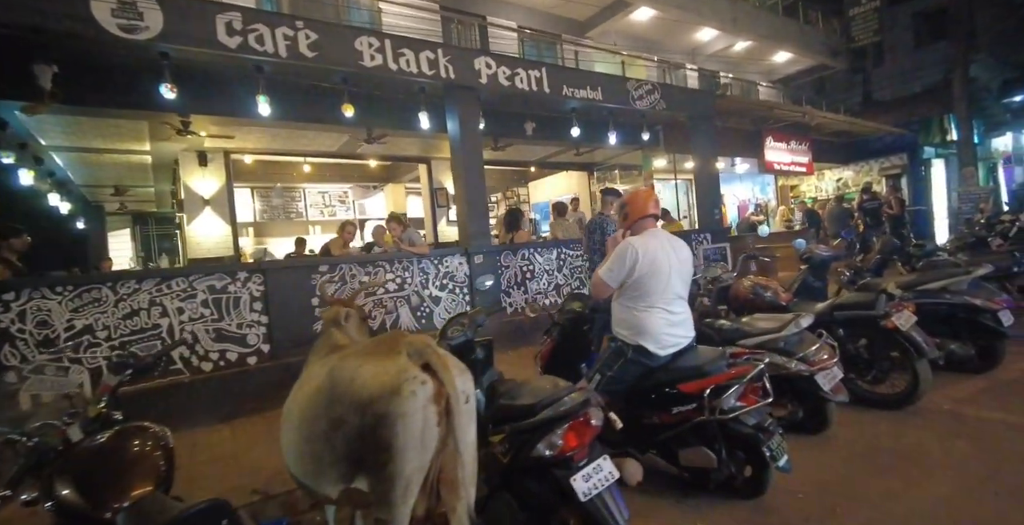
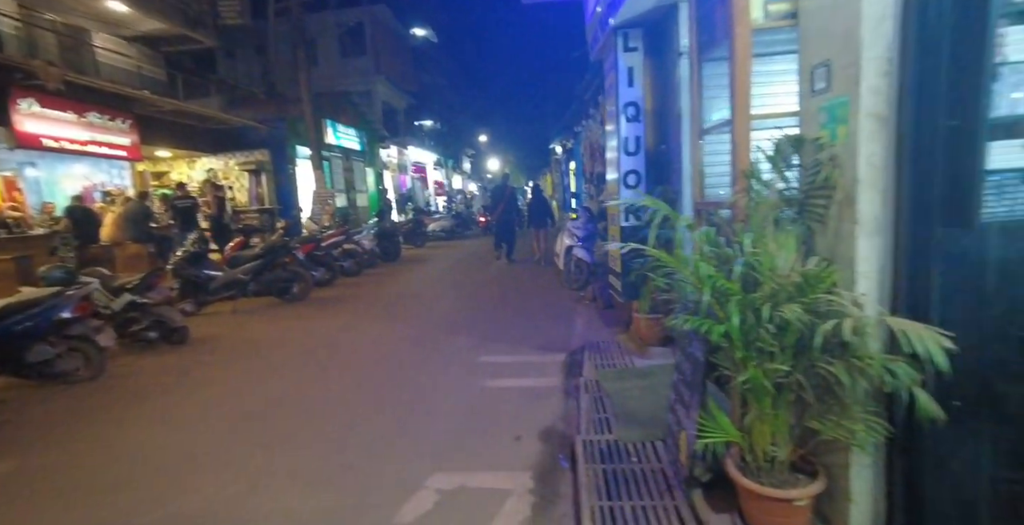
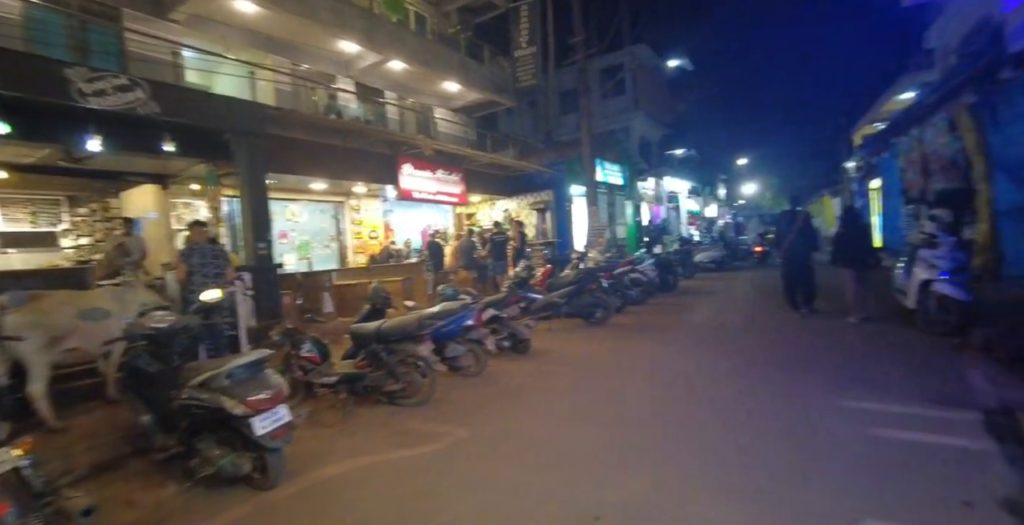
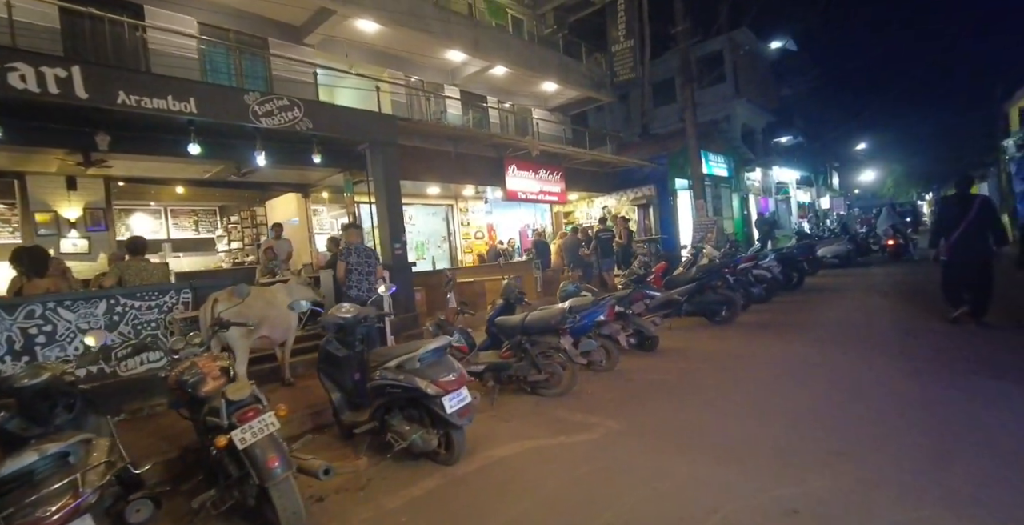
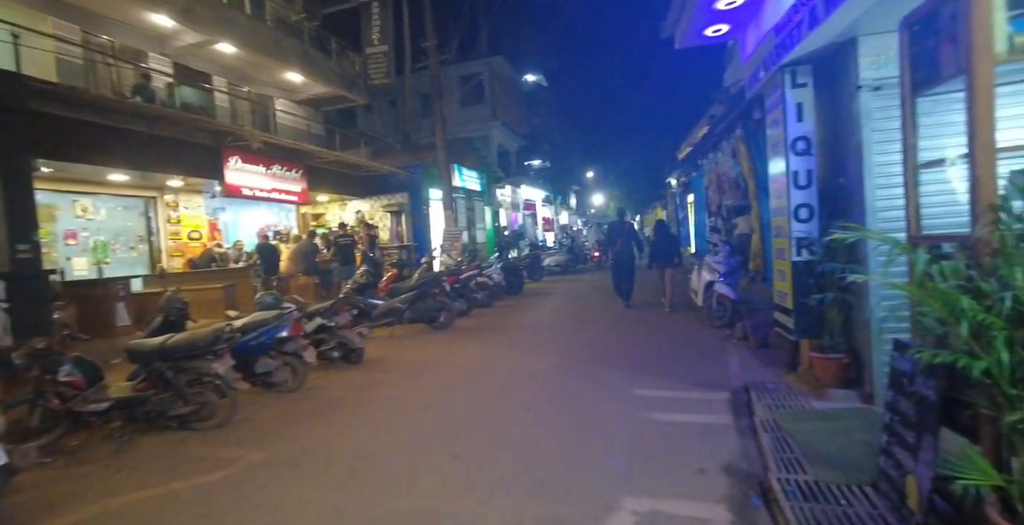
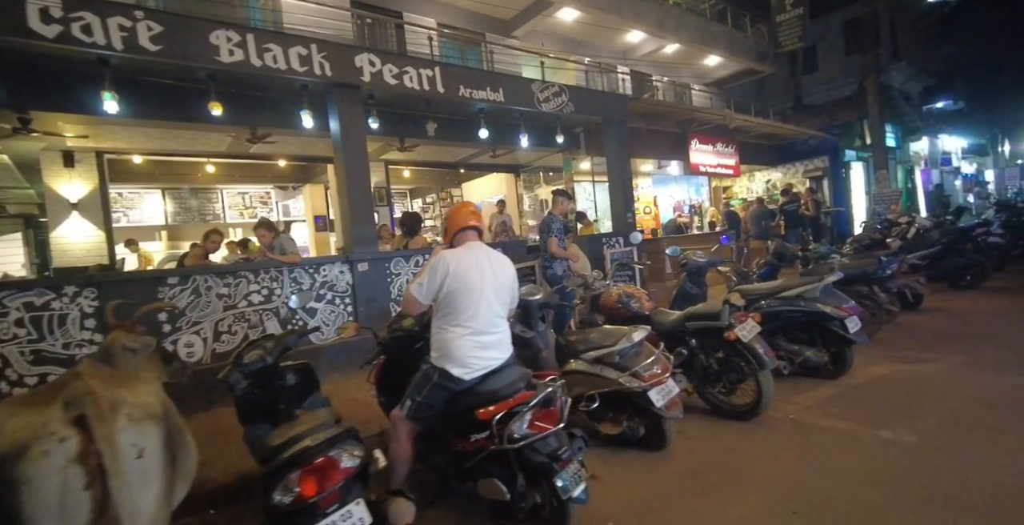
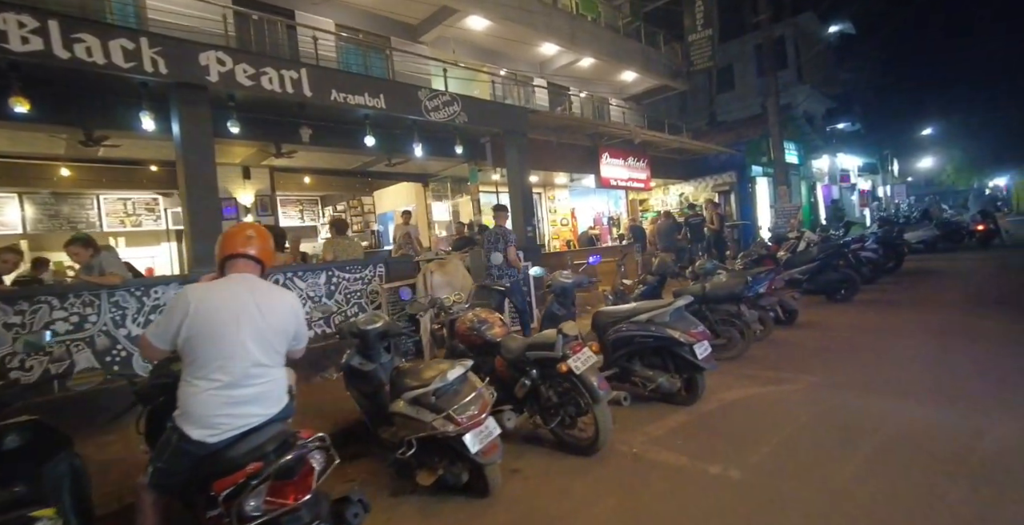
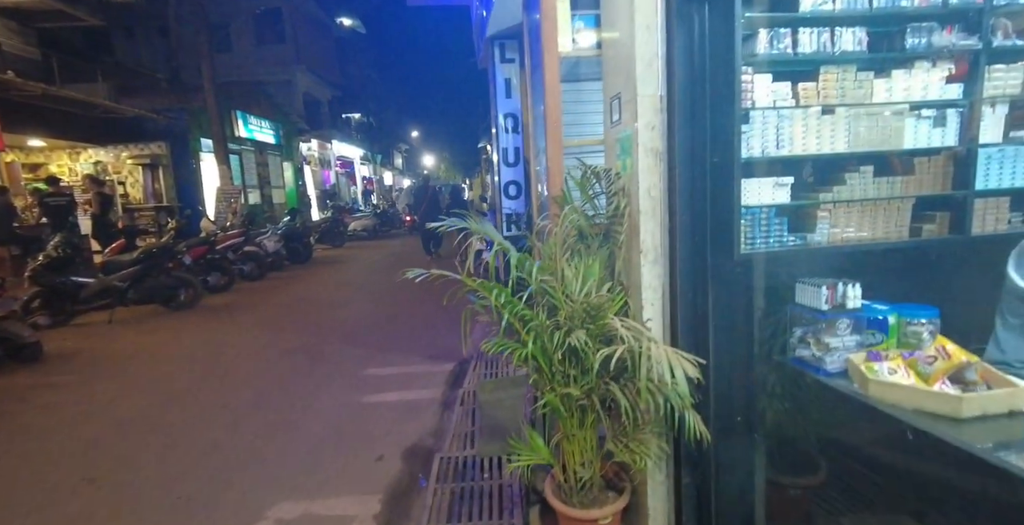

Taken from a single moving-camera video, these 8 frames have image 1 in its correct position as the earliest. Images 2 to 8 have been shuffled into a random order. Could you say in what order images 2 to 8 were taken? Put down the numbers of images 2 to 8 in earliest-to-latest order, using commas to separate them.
6, 7, 4, 3, 5, 2, 8
